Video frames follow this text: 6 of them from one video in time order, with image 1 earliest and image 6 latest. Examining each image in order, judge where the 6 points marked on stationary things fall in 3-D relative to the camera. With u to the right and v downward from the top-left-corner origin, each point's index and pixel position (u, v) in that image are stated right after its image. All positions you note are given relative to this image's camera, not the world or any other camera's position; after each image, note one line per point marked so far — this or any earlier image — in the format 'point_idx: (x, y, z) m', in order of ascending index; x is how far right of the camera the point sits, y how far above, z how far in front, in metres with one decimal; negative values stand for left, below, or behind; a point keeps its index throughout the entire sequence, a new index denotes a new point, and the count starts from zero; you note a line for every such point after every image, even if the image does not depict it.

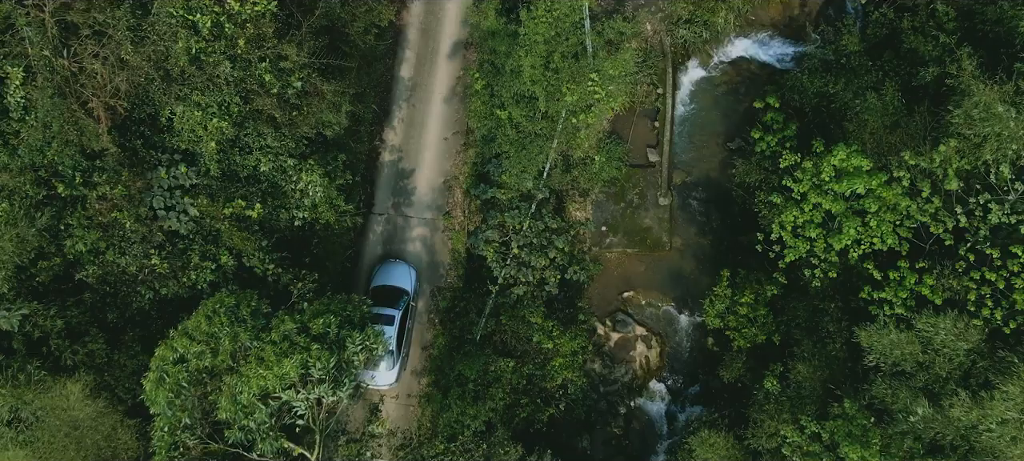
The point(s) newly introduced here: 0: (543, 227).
0: (+0.9, +0.1, +12.0) m
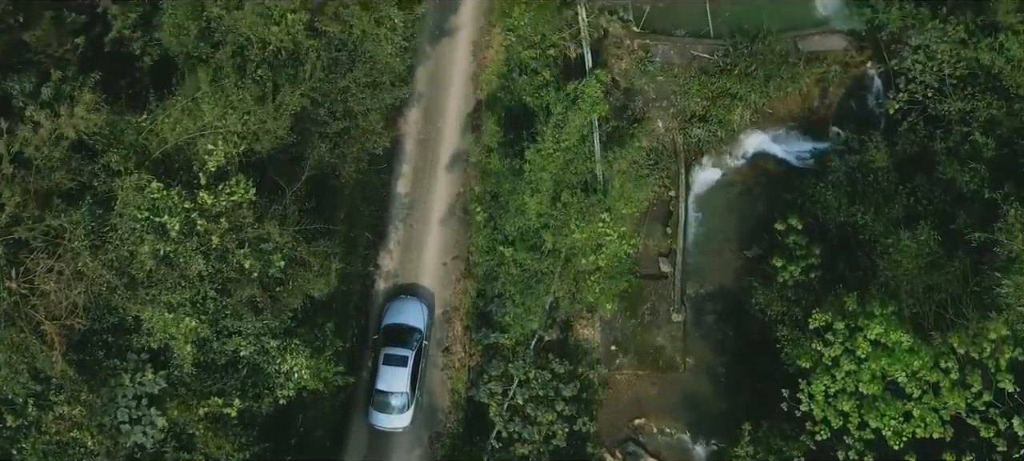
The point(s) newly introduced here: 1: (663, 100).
0: (+1.0, -3.7, +11.2) m
1: (+5.2, +4.5, +15.2) m
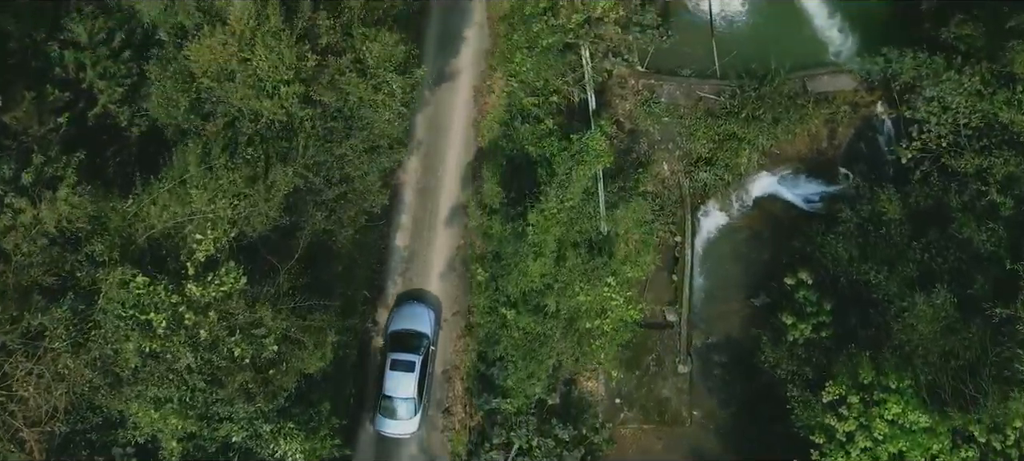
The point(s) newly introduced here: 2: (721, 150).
0: (+1.0, -5.2, +10.8) m
1: (+5.2, +3.0, +14.8) m
2: (+6.8, +2.6, +14.4) m
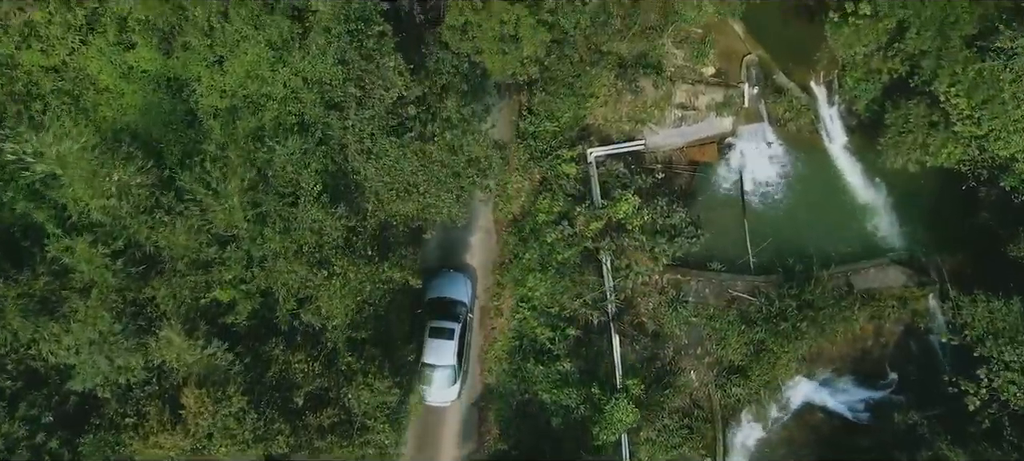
0: (+1.3, -11.7, +9.3) m
1: (+5.5, -3.5, +13.2) m
2: (+7.1, -3.8, +12.8) m
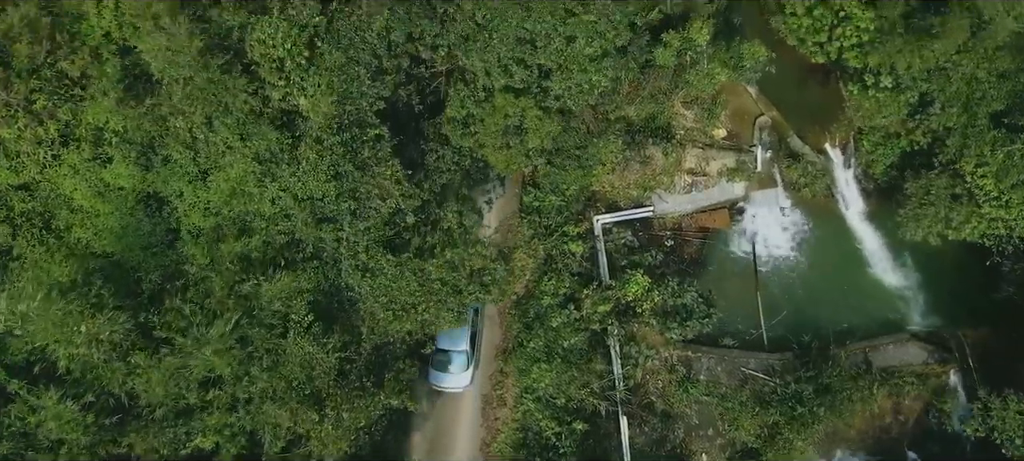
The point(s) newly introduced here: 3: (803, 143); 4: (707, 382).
0: (+1.4, -13.9, +8.7) m
1: (+5.6, -5.7, +12.7) m
2: (+7.2, -6.0, +12.3) m
3: (+9.1, +2.8, +13.7) m
4: (+5.6, -4.4, +12.7) m
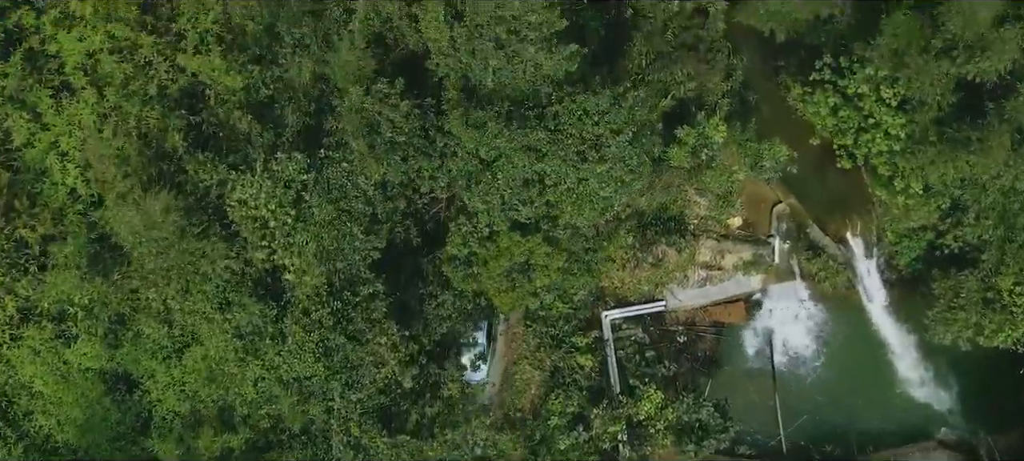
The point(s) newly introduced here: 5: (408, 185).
0: (+1.5, -16.7, +8.0) m
1: (+5.7, -8.5, +12.0) m
2: (+7.3, -8.9, +11.5) m
3: (+9.2, -0.1, +13.0) m
4: (+5.7, -7.2, +12.0) m
5: (-2.2, +1.1, +9.4) m
